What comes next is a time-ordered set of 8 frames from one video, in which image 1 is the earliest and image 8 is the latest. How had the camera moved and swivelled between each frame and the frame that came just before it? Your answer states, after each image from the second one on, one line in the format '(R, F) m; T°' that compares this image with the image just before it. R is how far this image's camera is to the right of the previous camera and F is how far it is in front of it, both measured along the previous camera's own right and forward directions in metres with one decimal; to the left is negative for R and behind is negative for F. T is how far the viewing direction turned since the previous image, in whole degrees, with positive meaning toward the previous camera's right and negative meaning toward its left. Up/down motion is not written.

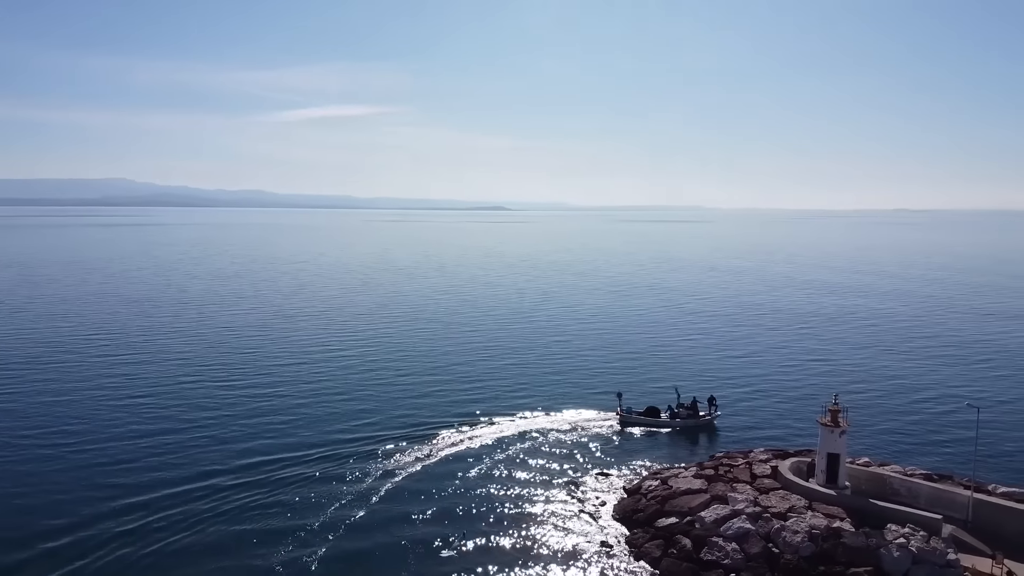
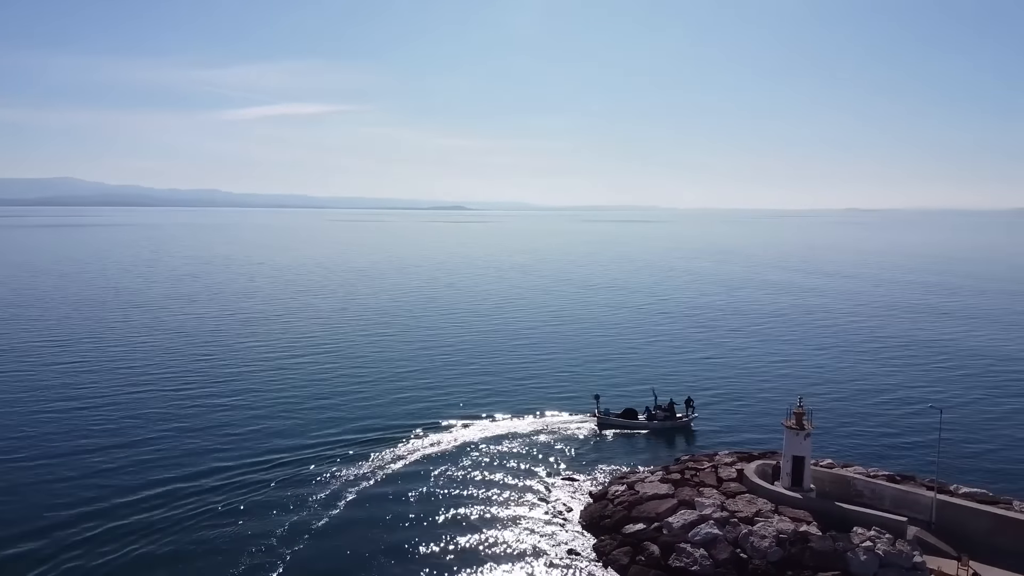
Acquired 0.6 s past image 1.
(+2.7, +1.1) m; +1°
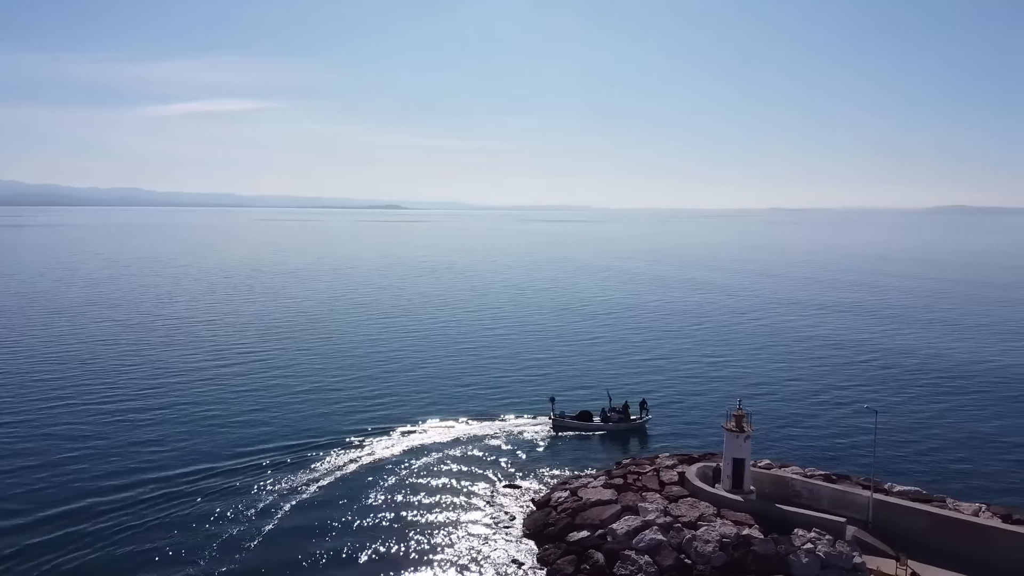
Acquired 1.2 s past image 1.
(+4.3, +1.3) m; +2°
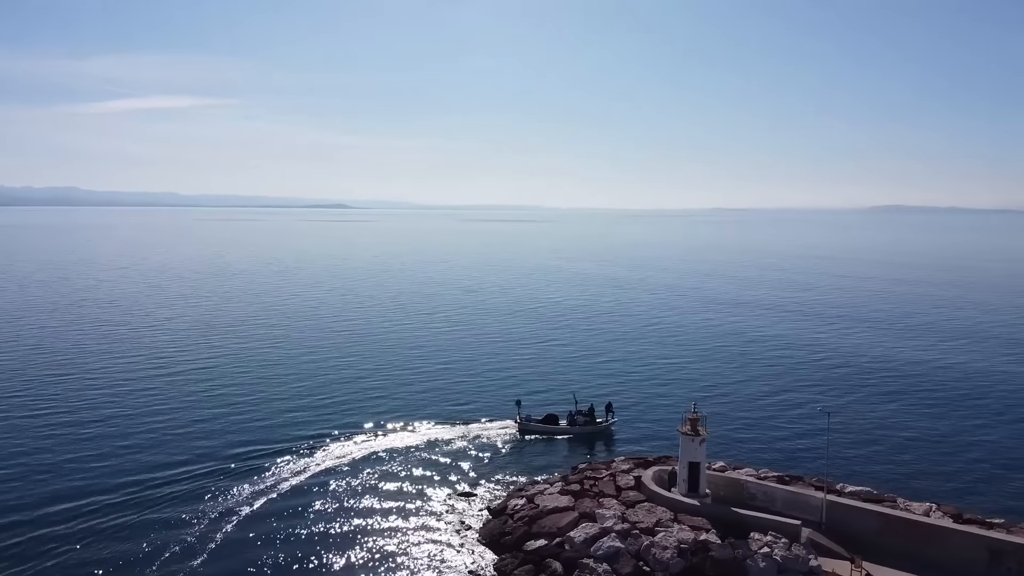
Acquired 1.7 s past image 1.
(+2.9, +1.0) m; +2°
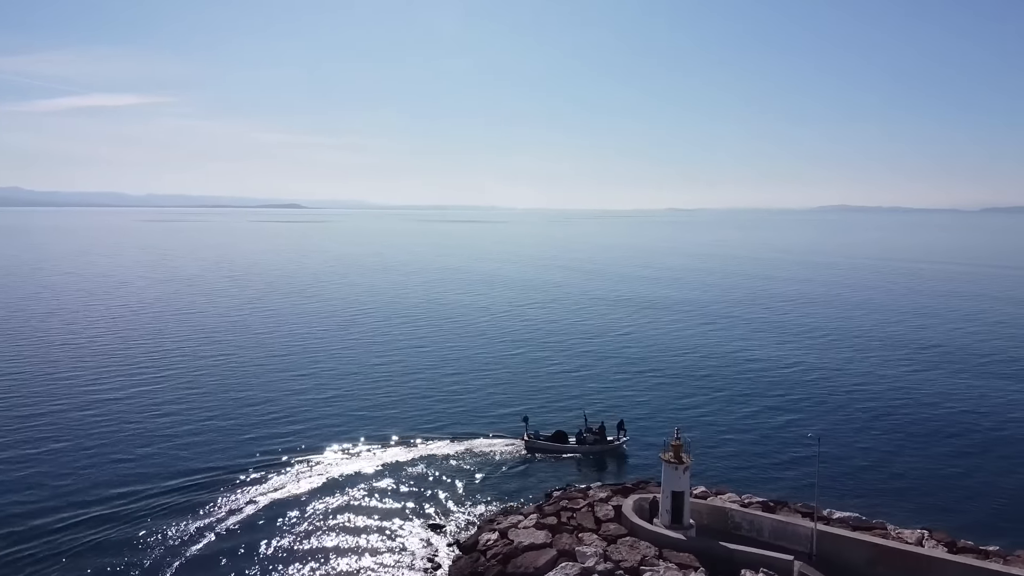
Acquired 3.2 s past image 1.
(+1.1, +2.8) m; +2°
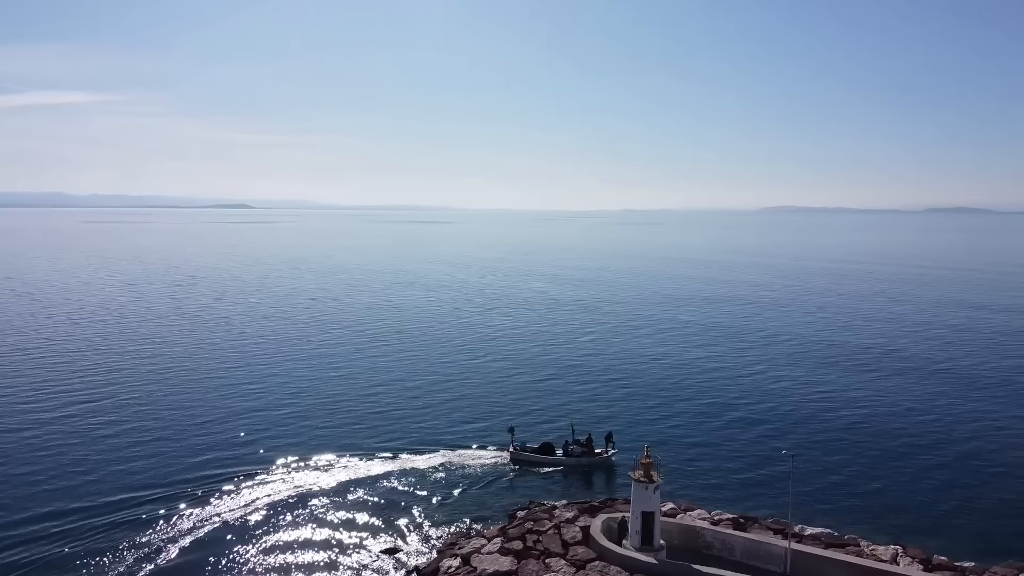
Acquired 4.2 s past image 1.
(+2.2, +1.4) m; +1°
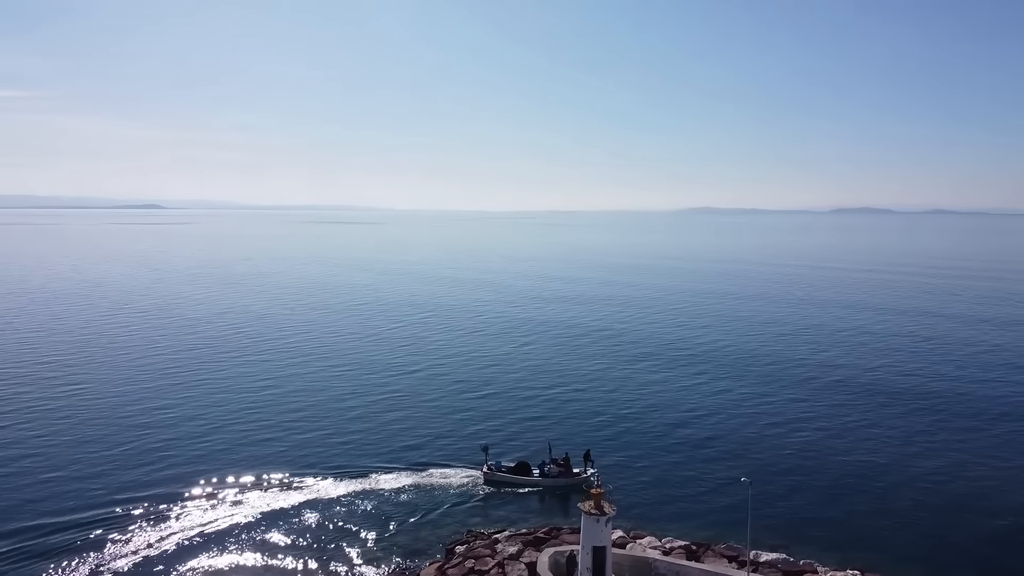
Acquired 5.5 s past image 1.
(+3.5, +1.2) m; +1°
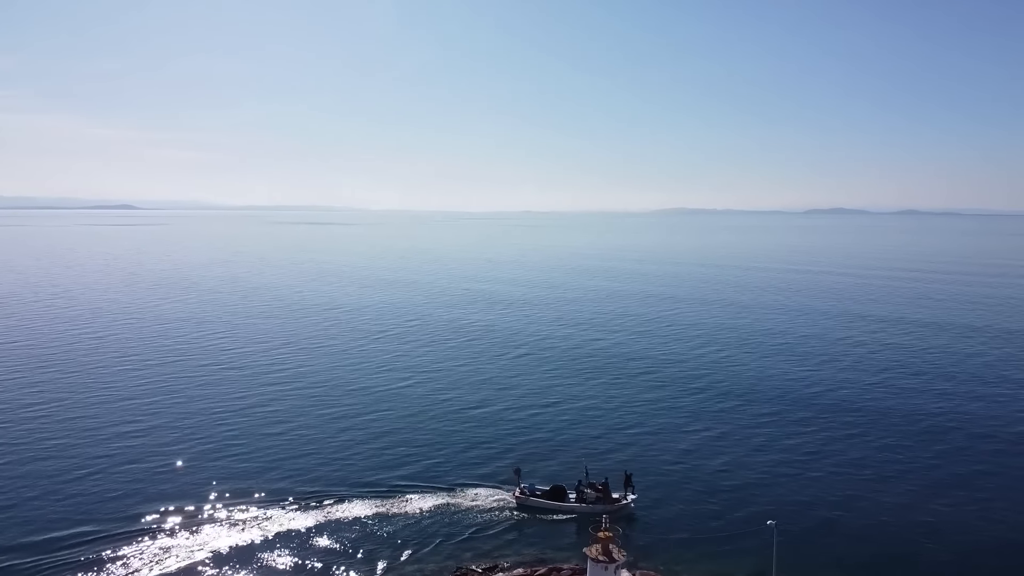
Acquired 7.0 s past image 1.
(-0.5, +3.9) m; -6°
